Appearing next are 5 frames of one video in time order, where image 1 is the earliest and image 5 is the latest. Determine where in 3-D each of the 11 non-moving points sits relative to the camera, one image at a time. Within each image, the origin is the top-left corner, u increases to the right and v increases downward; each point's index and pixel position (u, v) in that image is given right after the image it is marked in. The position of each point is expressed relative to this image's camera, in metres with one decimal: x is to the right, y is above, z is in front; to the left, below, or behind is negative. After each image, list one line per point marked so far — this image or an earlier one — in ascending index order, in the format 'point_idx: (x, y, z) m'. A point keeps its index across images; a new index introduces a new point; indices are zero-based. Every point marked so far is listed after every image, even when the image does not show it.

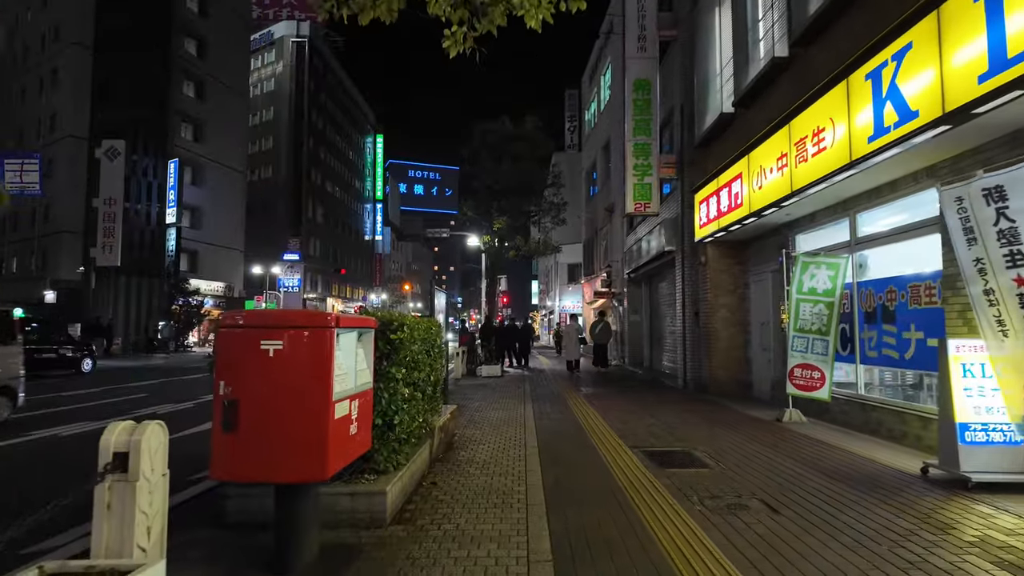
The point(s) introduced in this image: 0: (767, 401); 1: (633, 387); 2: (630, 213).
0: (+5.0, -2.2, +11.6) m
1: (+2.9, -2.4, +14.4) m
2: (+3.0, +1.9, +14.8) m
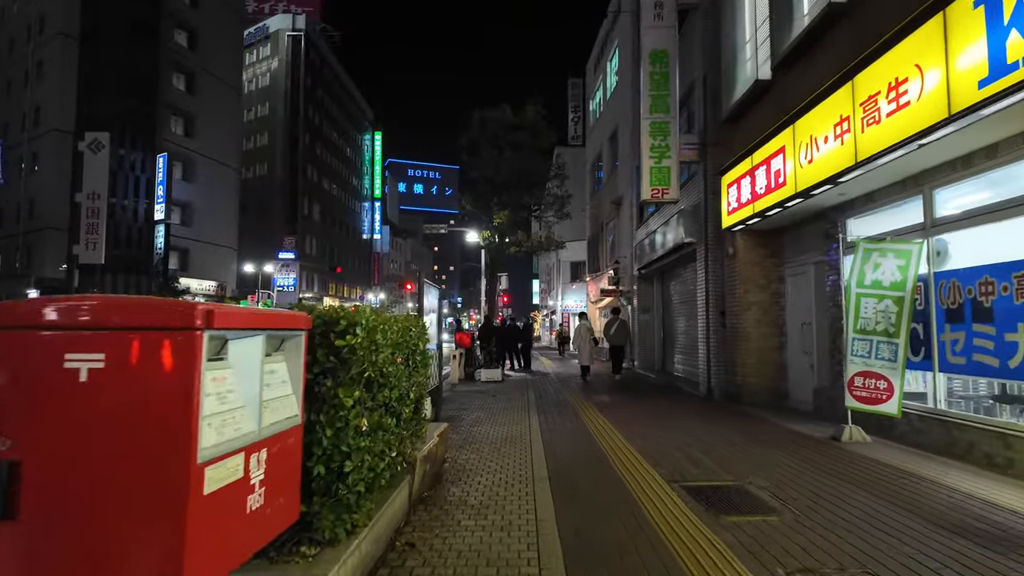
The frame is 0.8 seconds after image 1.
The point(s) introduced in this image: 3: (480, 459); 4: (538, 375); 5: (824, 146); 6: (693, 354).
0: (+5.1, -2.1, +10.1) m
1: (+3.0, -2.3, +12.9) m
2: (+3.0, +2.0, +13.3) m
3: (-0.4, -2.0, +6.9) m
4: (+0.9, -2.9, +19.9) m
5: (+4.2, +1.9, +7.9) m
6: (+4.5, -1.6, +14.6) m
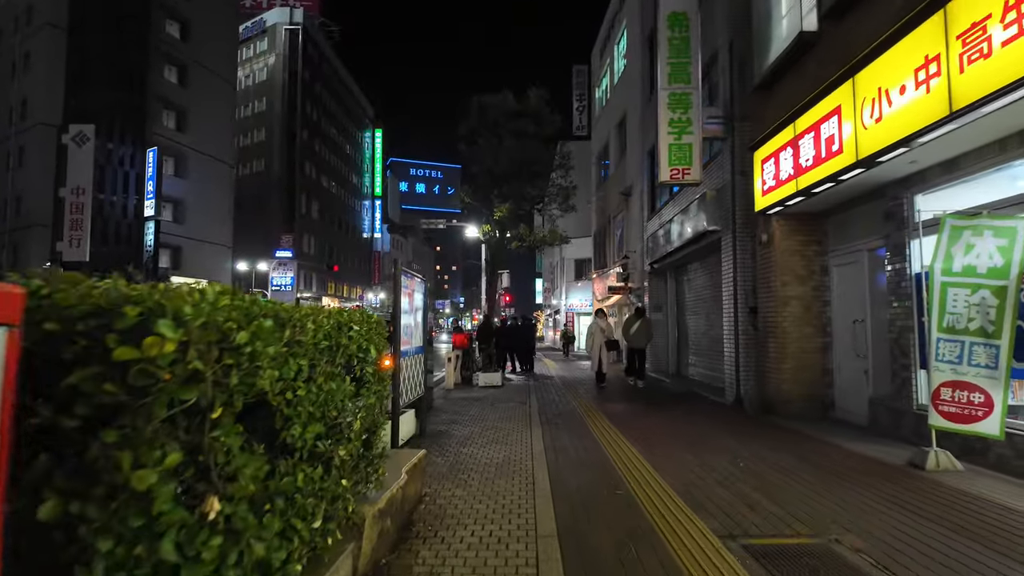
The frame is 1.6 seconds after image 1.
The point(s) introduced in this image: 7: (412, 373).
0: (+5.1, -2.0, +8.5) m
1: (+3.0, -2.2, +11.3) m
2: (+3.0, +2.1, +11.7) m
3: (-0.4, -1.9, +5.3) m
4: (+0.9, -2.8, +18.3) m
5: (+4.2, +2.0, +6.3) m
6: (+4.5, -1.5, +13.0) m
7: (-1.3, -1.1, +7.7) m
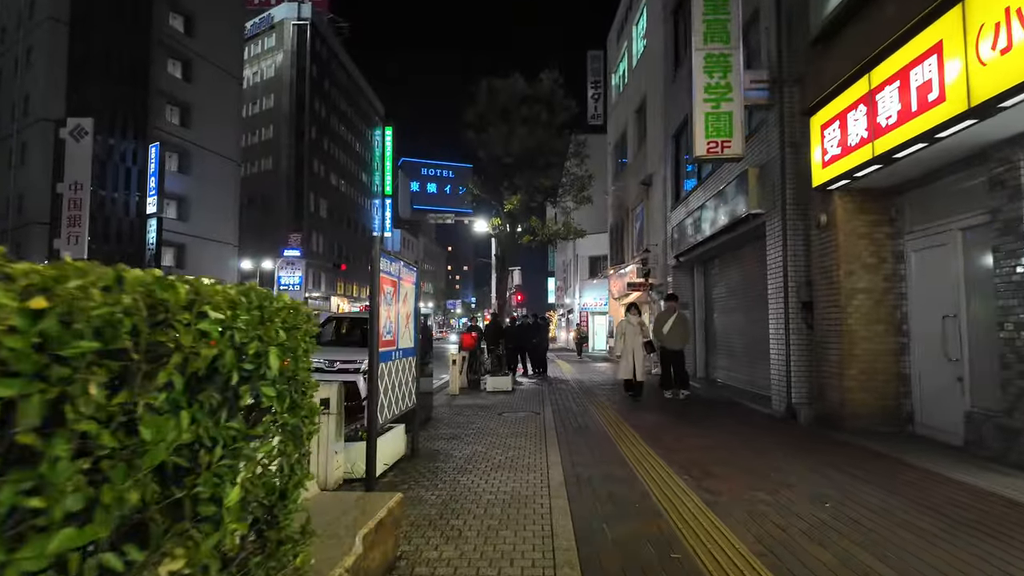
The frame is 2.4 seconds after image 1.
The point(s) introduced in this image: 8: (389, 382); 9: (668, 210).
0: (+5.2, -1.9, +6.9) m
1: (+3.2, -2.0, +9.7) m
2: (+3.2, +2.2, +10.1) m
3: (-0.4, -1.7, +3.8) m
4: (+1.3, -2.7, +16.8) m
5: (+4.2, +2.2, +4.7) m
6: (+4.7, -1.4, +11.4) m
7: (-1.2, -1.0, +6.2) m
8: (-1.2, -0.9, +5.9) m
9: (+4.8, +2.4, +18.3) m
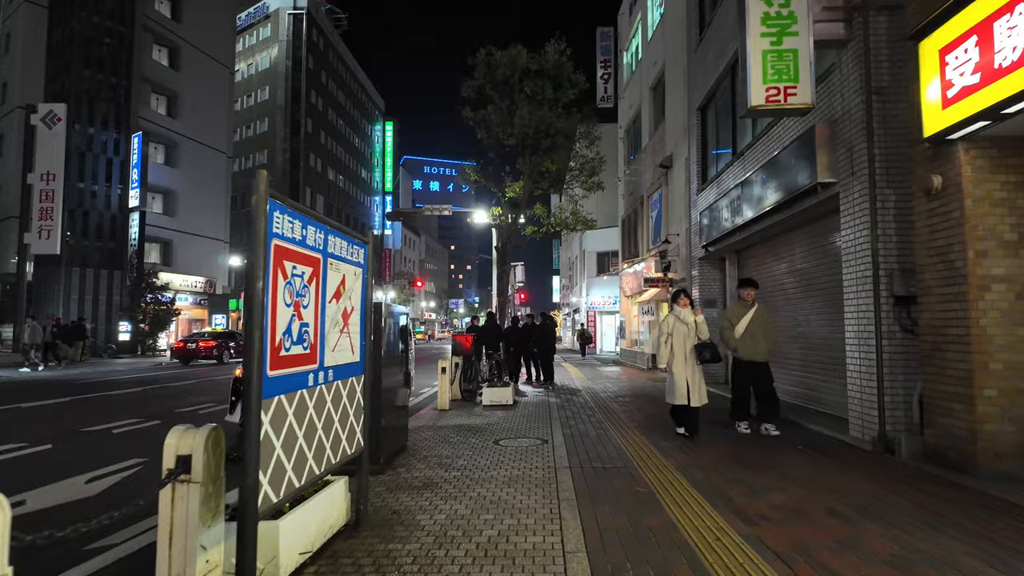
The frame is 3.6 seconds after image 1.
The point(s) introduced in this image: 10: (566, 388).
0: (+5.2, -1.7, +4.6) m
1: (+3.2, -1.9, +7.4) m
2: (+3.2, +2.4, +7.8) m
3: (-0.4, -1.6, +1.5) m
4: (+1.3, -2.6, +14.5) m
5: (+4.2, +2.3, +2.4) m
6: (+4.7, -1.2, +9.1) m
7: (-1.2, -0.9, +4.0) m
8: (-1.3, -0.8, +3.6) m
9: (+4.9, +2.5, +15.9) m
10: (+1.4, -2.6, +15.4) m
